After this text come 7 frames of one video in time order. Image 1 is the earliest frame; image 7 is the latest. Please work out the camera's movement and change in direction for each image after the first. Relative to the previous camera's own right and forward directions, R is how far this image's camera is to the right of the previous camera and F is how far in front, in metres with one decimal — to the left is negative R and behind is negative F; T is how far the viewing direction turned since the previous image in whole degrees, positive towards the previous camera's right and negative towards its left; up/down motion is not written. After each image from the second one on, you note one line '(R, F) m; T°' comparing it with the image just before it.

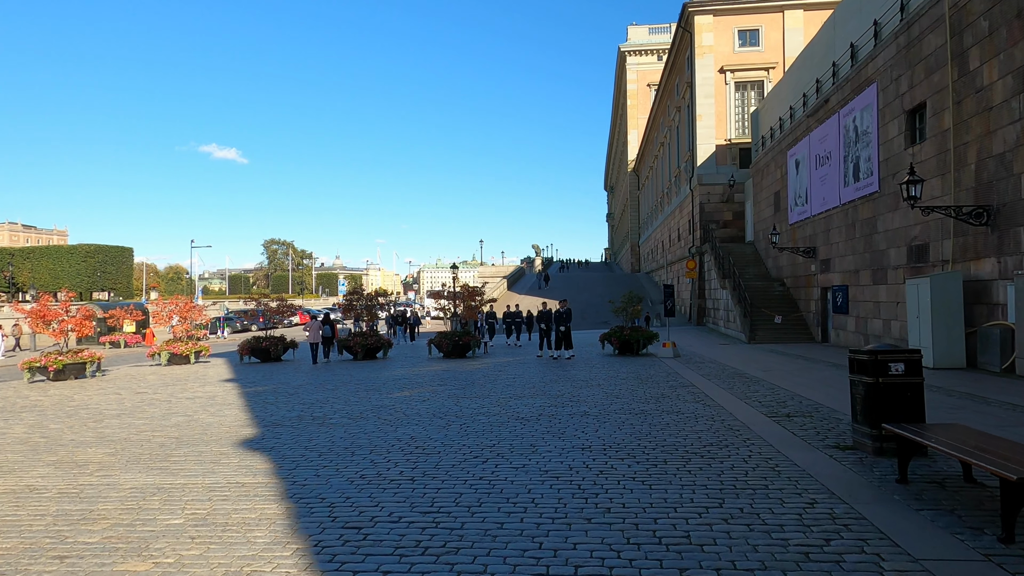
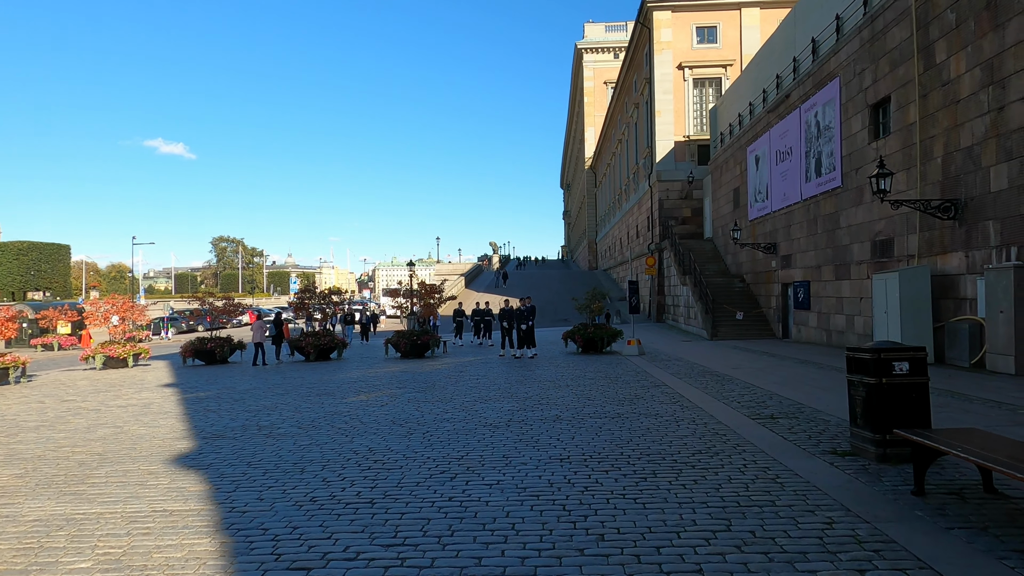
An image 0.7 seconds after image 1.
(-0.1, +0.7) m; +4°
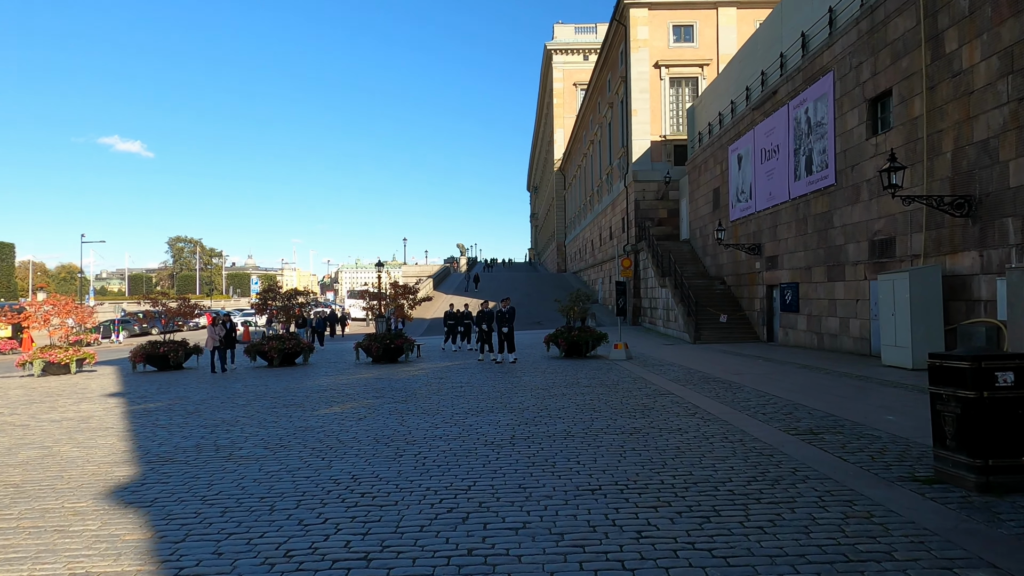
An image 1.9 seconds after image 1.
(-0.4, +1.1) m; +3°
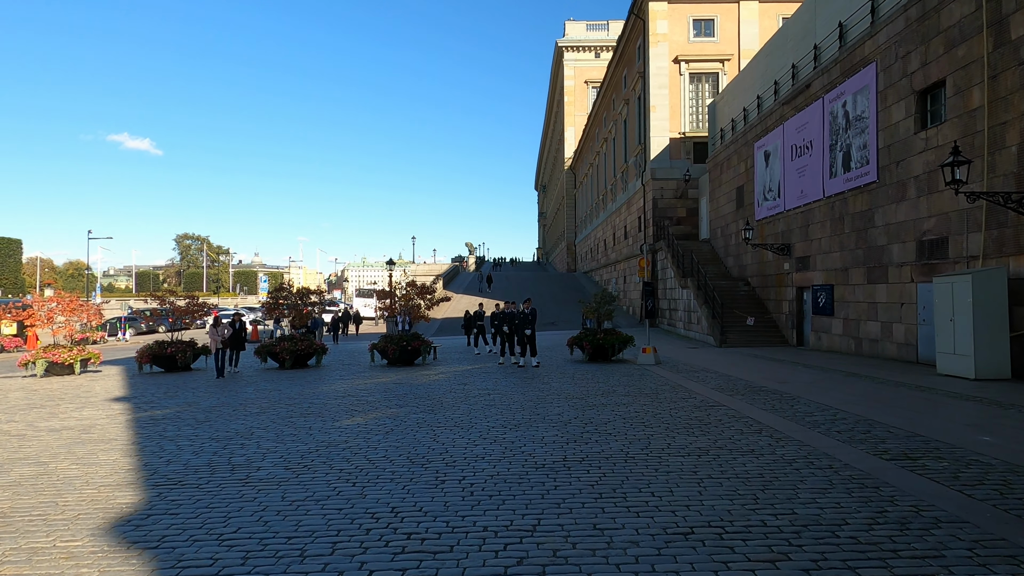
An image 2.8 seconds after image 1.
(-0.4, +0.8) m; 0°
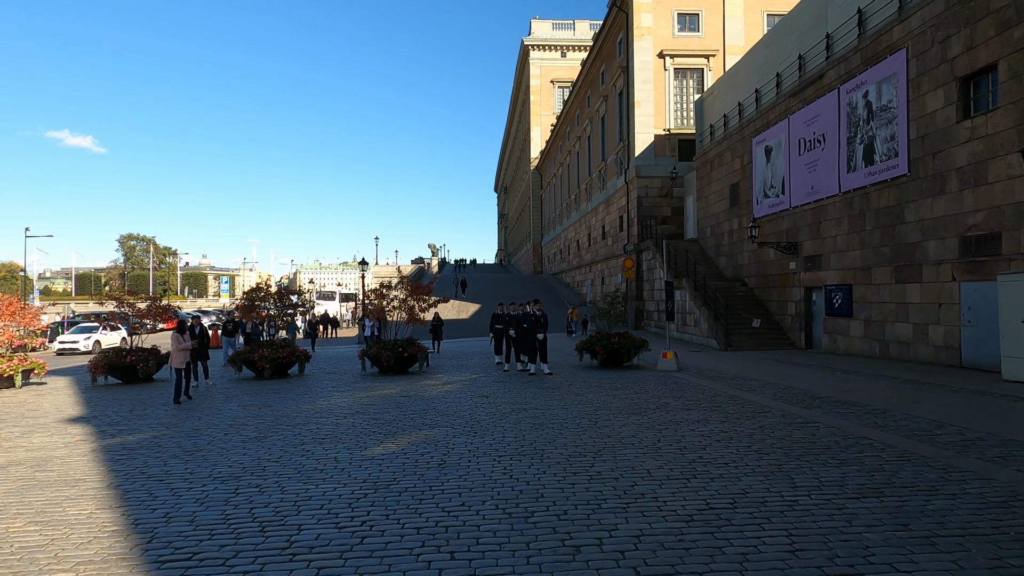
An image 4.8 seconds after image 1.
(-1.2, +1.6) m; +4°
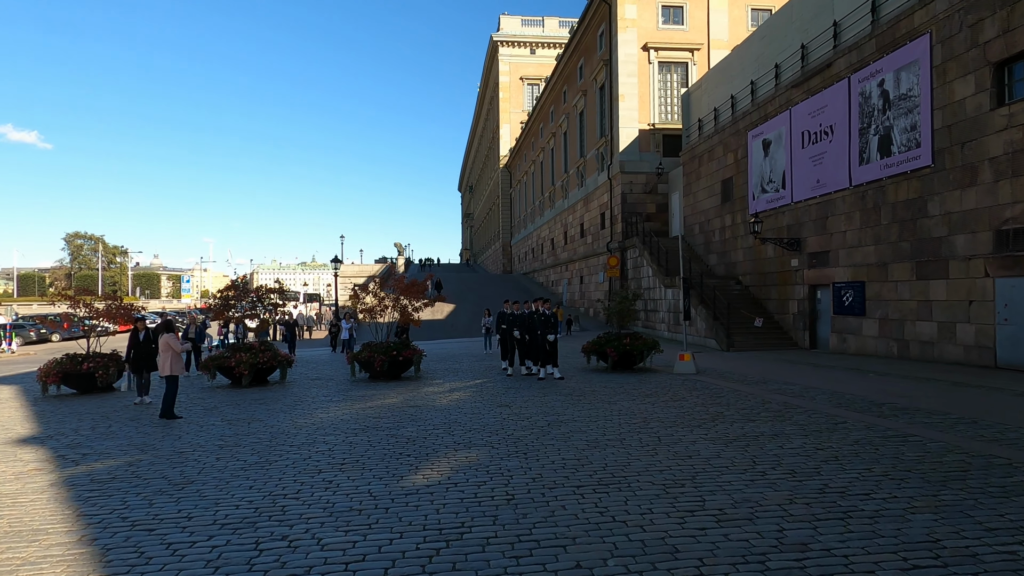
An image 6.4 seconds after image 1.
(-0.9, +1.3) m; +3°
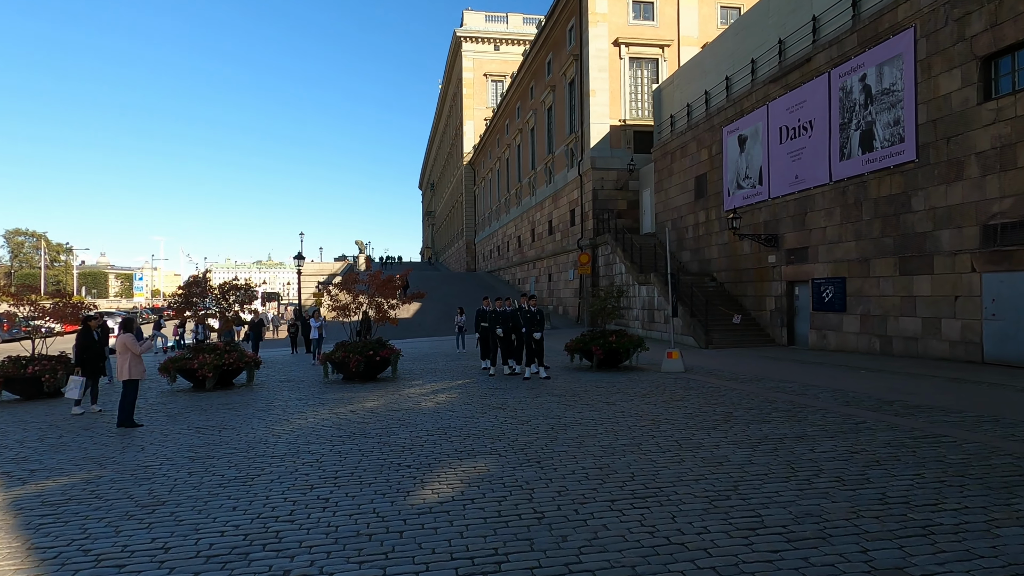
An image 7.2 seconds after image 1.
(-0.5, +0.6) m; +3°
